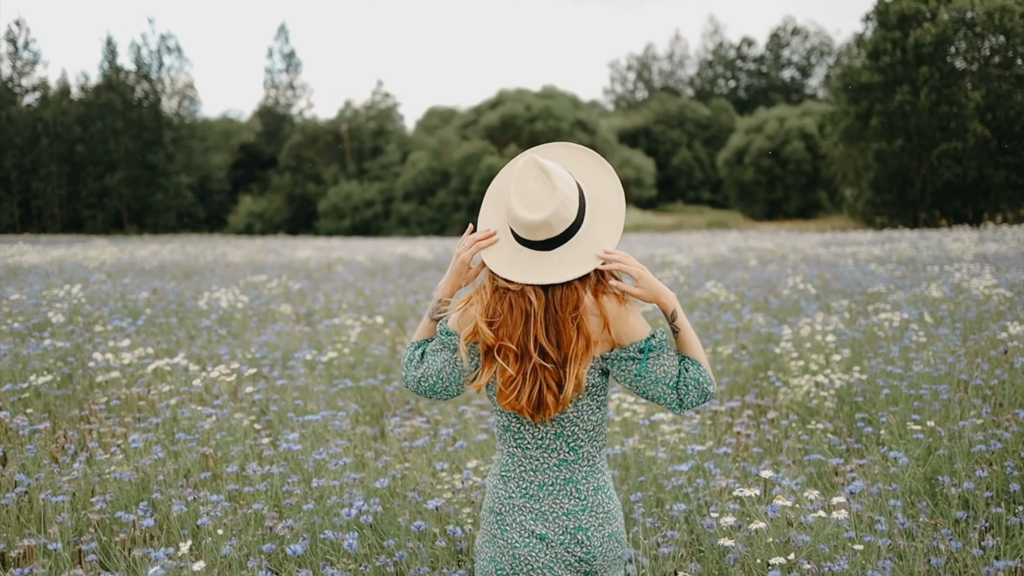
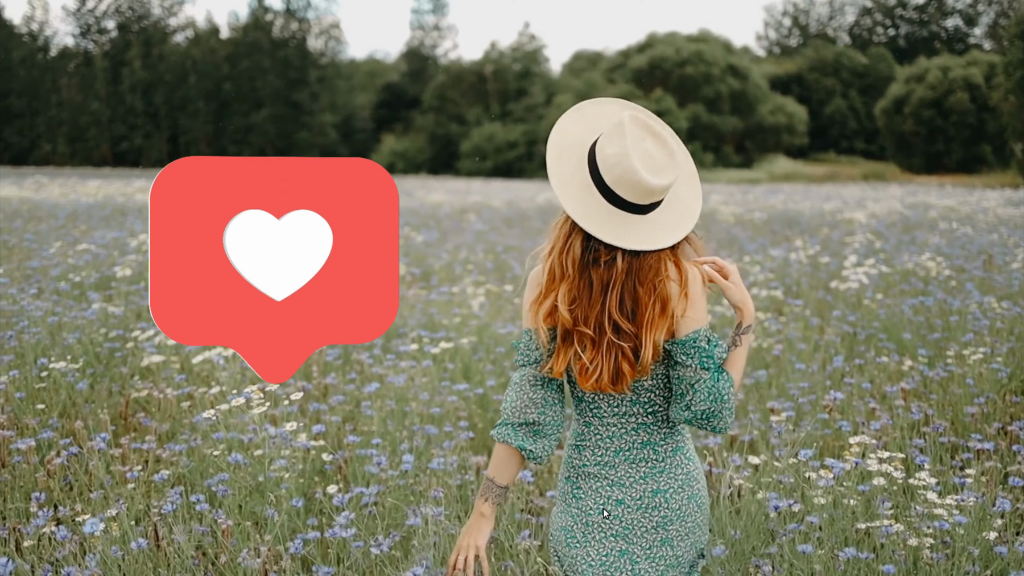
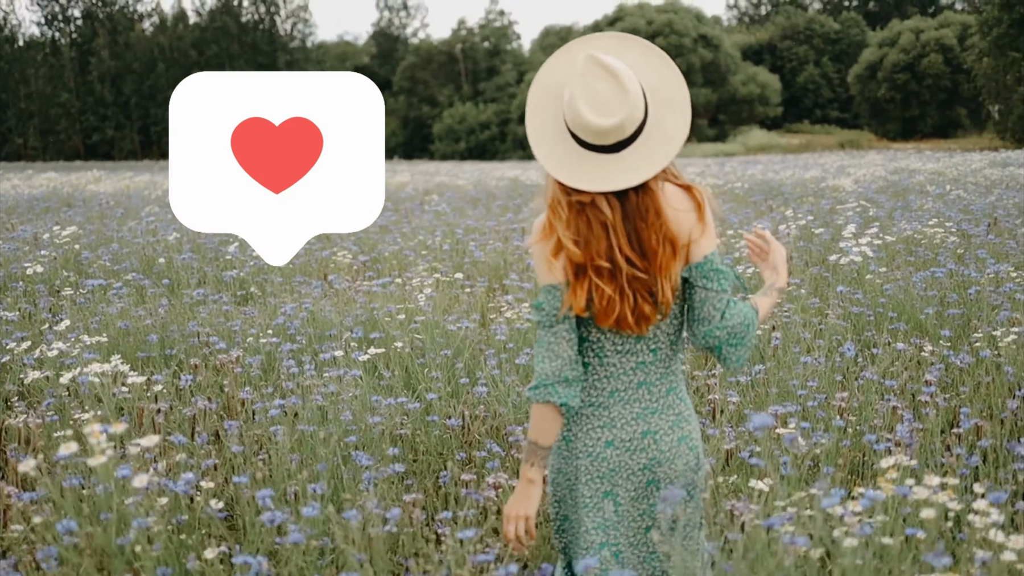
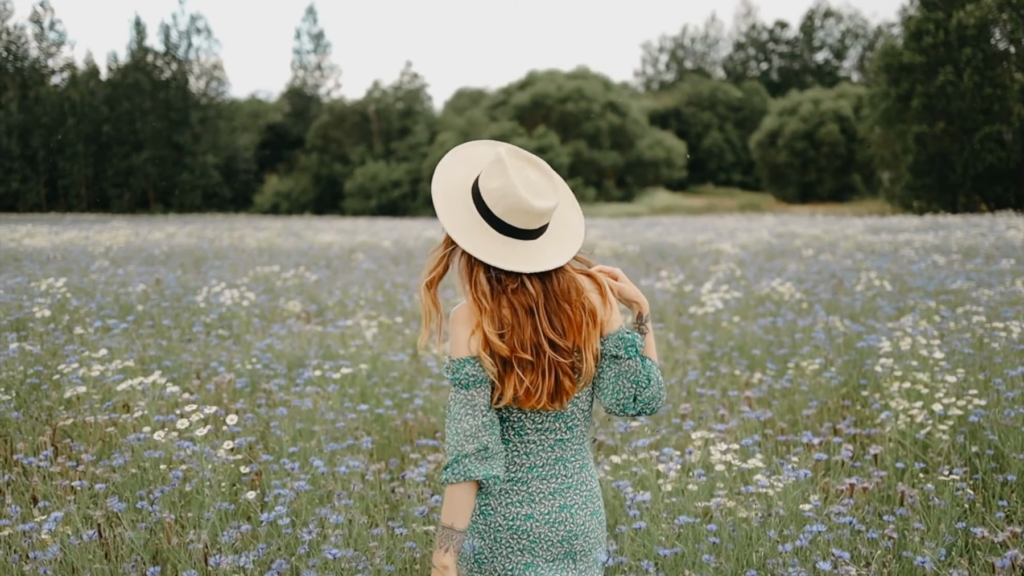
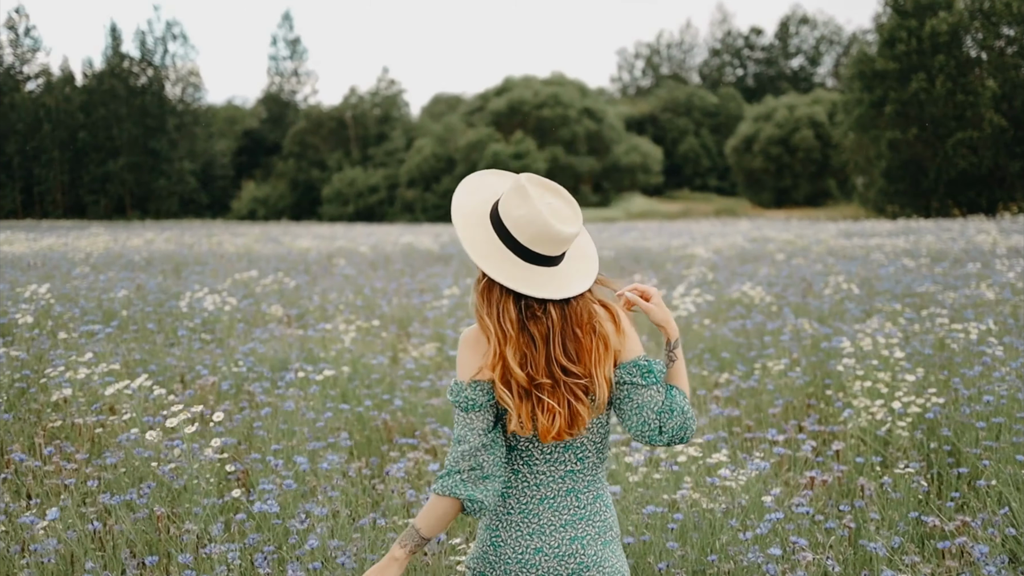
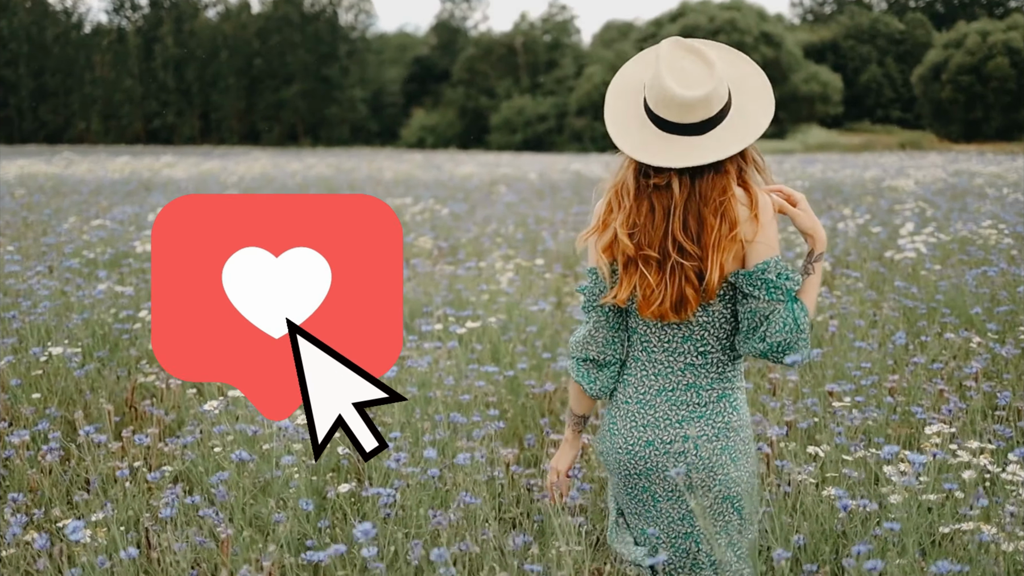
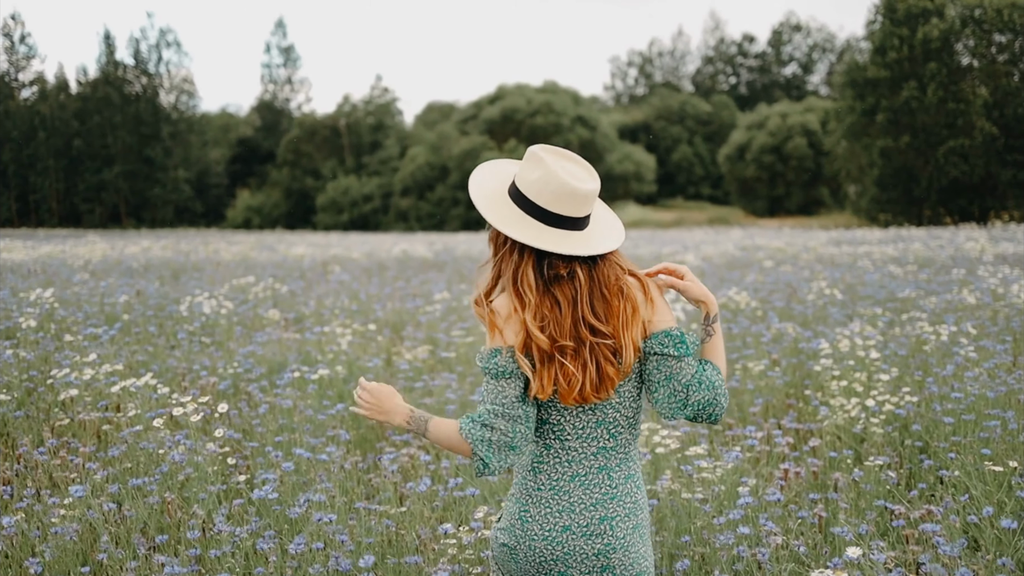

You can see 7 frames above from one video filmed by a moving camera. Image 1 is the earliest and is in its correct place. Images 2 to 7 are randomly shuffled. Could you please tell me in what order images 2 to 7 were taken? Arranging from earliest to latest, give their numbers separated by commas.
7, 5, 4, 2, 6, 3
